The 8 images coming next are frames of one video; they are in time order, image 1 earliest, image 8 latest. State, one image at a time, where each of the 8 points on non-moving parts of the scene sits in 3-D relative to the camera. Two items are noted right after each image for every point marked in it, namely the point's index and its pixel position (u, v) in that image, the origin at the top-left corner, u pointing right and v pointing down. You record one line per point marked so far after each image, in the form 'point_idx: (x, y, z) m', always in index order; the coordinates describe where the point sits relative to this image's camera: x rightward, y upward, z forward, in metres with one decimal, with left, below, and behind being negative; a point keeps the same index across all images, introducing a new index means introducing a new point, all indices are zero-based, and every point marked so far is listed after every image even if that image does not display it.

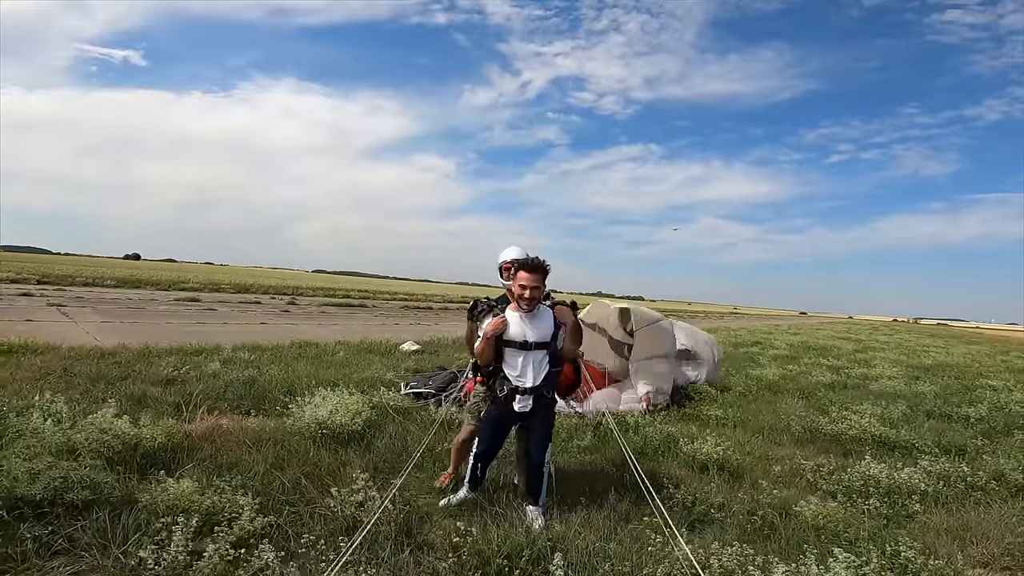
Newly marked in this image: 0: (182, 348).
0: (-5.9, -1.1, +10.5) m
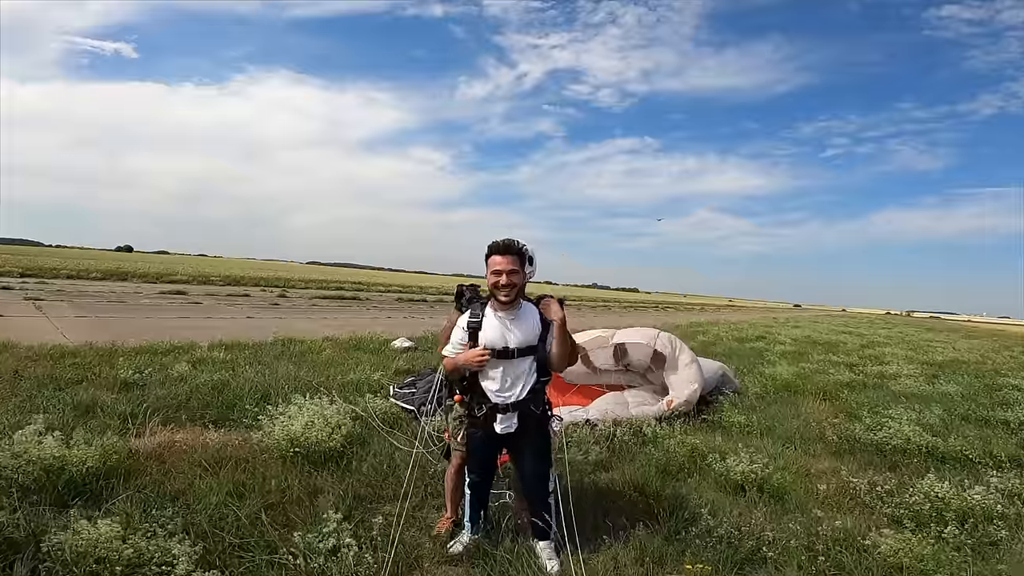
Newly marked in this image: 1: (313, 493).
0: (-5.9, -1.0, +9.6) m
1: (-1.5, -1.5, +4.3) m
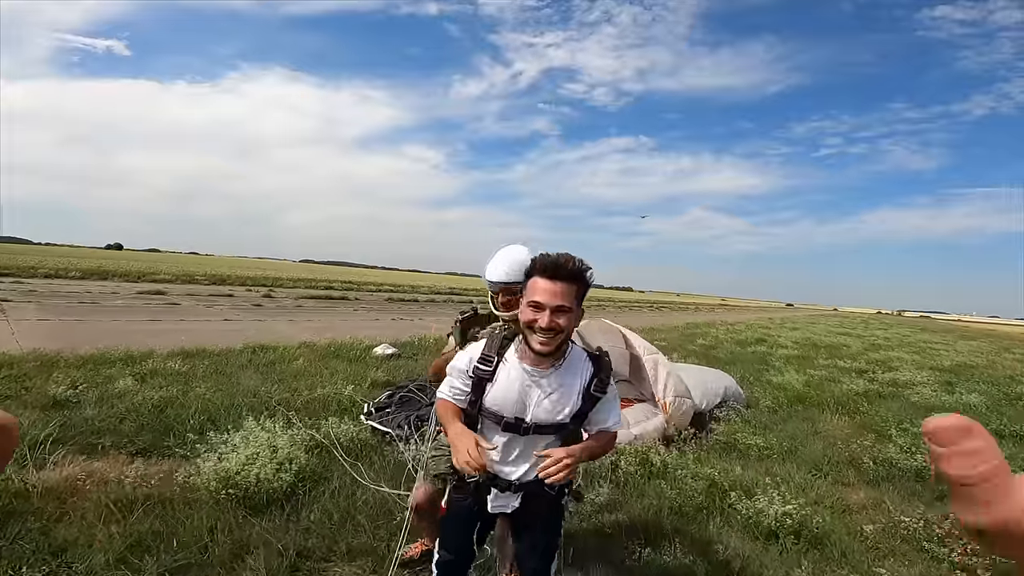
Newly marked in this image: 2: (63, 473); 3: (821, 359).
0: (-6.0, -1.0, +8.7) m
1: (-1.6, -1.6, +3.4) m
2: (-3.3, -1.4, +4.3) m
3: (+9.5, -2.2, +18.0) m
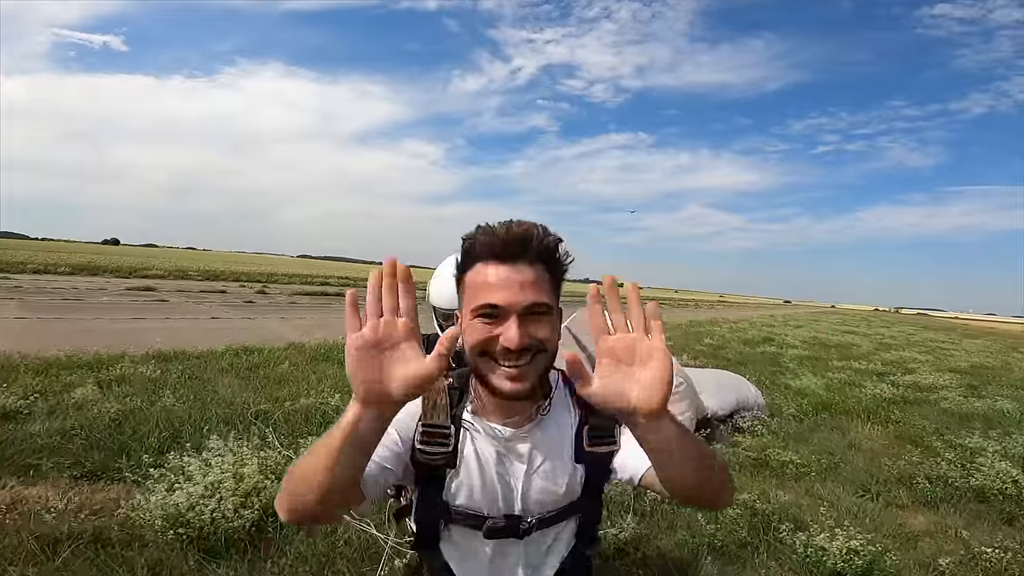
0: (-6.0, -1.0, +7.9) m
1: (-1.5, -1.6, +2.7) m
2: (-3.3, -1.4, +3.6) m
3: (+9.5, -2.1, +17.4) m
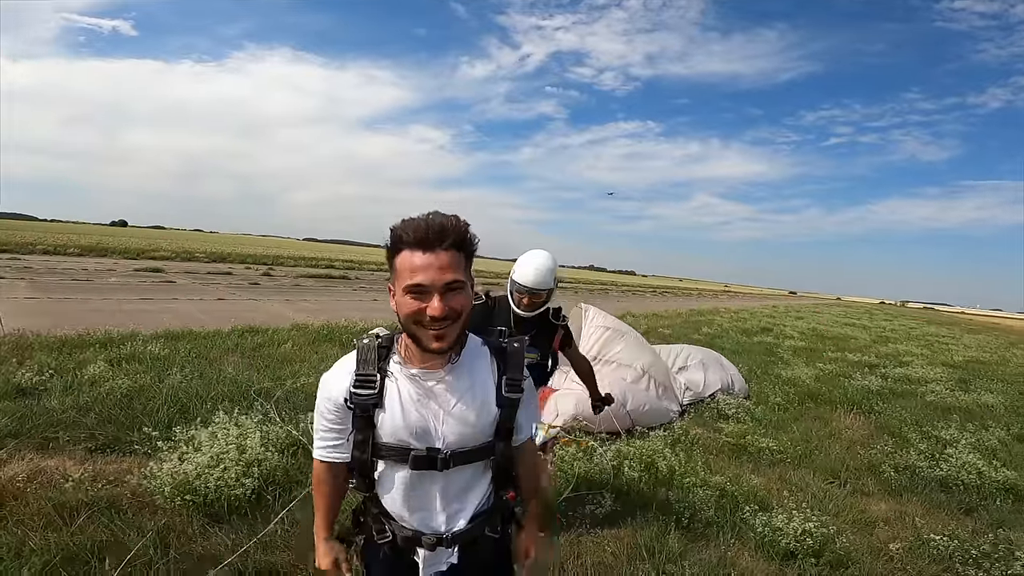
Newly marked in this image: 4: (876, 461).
0: (-6.0, -0.7, +8.3) m
1: (-1.6, -1.5, +3.0) m
2: (-3.4, -1.2, +3.9) m
3: (+9.5, -1.9, +17.6) m
4: (+3.8, -1.8, +6.1) m
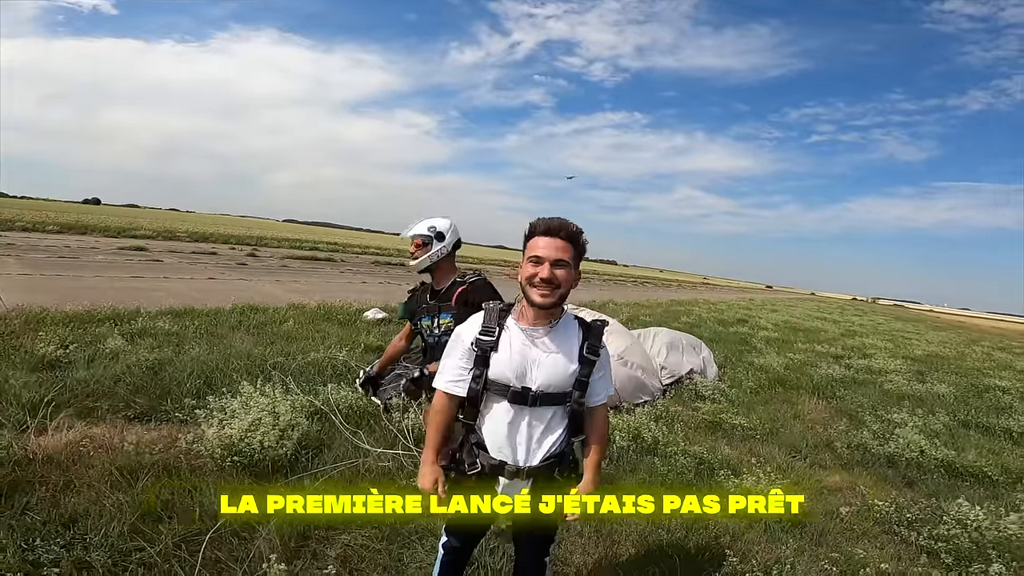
0: (-6.1, -0.4, +8.6) m
1: (-1.6, -1.4, +3.5) m
2: (-3.3, -1.1, +4.4) m
3: (+9.1, -1.7, +18.5) m
4: (+3.7, -1.7, +6.7) m
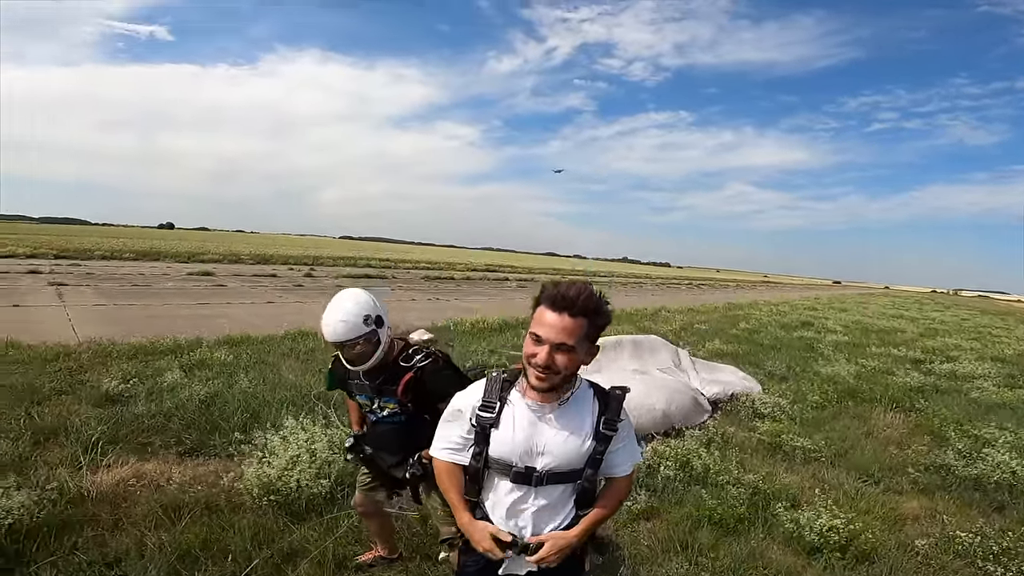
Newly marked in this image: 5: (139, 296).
0: (-5.5, -0.9, +9.0) m
1: (-1.4, -1.7, +3.5) m
2: (-3.0, -1.4, +4.5) m
3: (+10.6, -1.7, +17.4) m
4: (+4.2, -1.8, +6.2) m
5: (-11.3, -0.2, +17.9) m
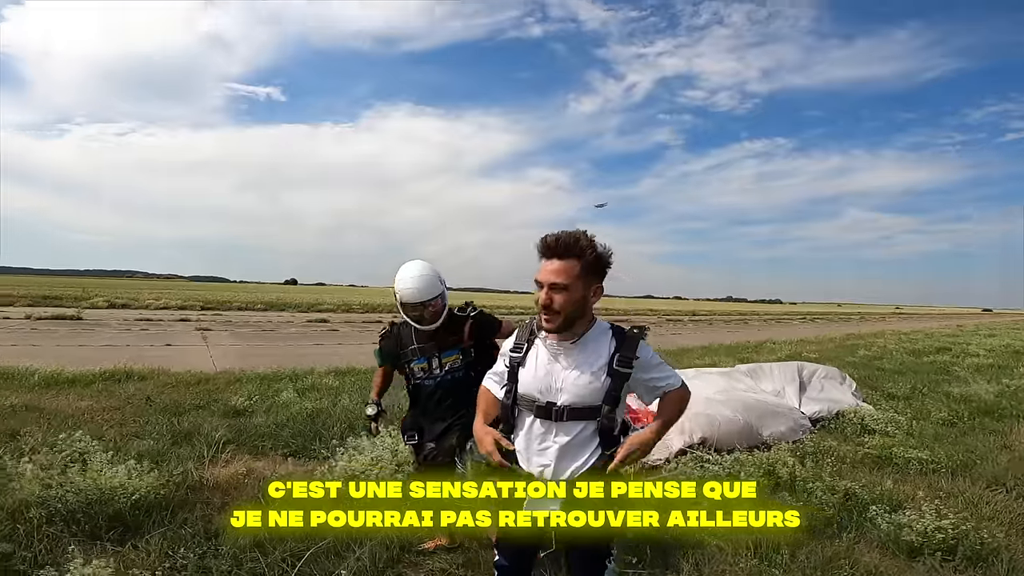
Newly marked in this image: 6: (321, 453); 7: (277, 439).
0: (-4.1, -1.5, +9.9) m
1: (-1.0, -1.6, +3.7) m
2: (-2.5, -1.6, +5.0) m
3: (+13.2, -2.1, +15.3) m
4: (+5.0, -1.7, +5.4) m
5: (-8.3, -1.7, +19.7) m
6: (-1.9, -1.6, +5.7) m
7: (-2.4, -1.5, +6.0) m
